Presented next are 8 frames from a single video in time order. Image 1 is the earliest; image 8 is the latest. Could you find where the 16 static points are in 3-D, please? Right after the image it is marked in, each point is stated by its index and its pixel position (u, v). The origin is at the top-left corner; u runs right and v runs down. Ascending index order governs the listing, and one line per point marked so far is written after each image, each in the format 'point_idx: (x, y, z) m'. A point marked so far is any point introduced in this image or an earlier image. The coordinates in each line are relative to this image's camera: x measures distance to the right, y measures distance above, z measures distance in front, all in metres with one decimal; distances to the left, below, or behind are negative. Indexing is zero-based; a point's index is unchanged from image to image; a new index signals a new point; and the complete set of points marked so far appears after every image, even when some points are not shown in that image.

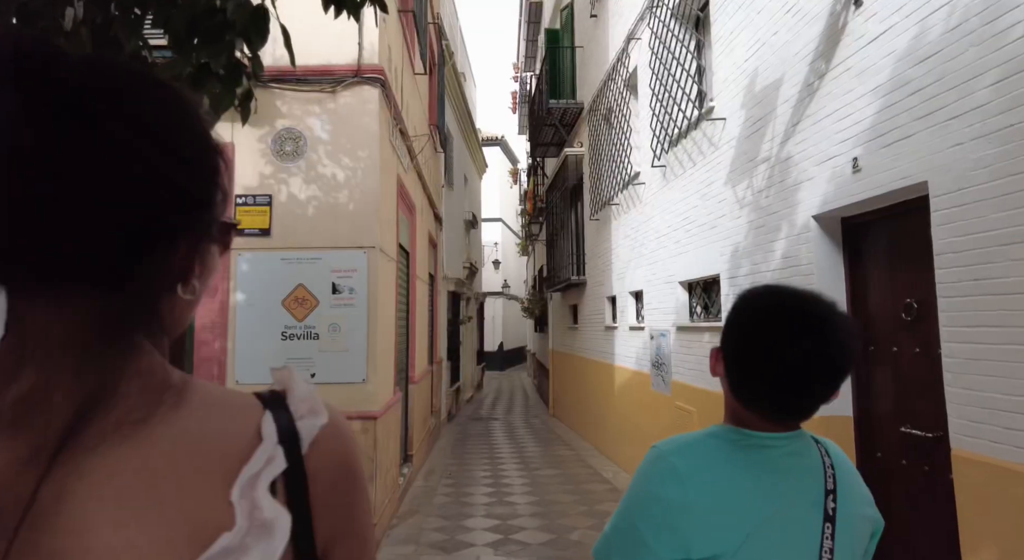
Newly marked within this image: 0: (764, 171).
0: (+1.9, +0.8, +4.6) m
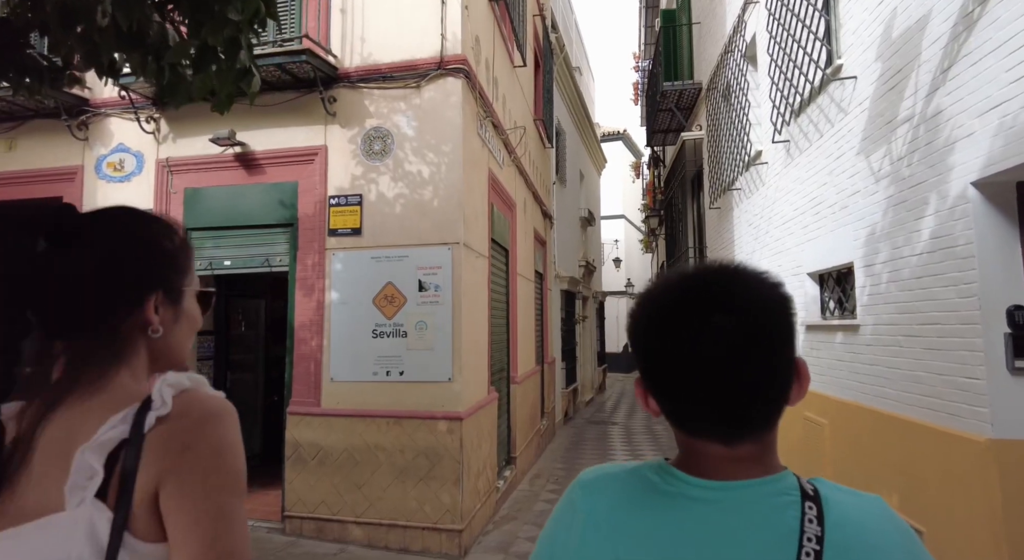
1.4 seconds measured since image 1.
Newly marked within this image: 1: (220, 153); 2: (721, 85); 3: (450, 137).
0: (+2.4, +0.9, +3.7) m
1: (-2.8, +1.2, +5.8) m
2: (+3.0, +2.8, +8.8) m
3: (-0.5, +1.2, +5.3) m
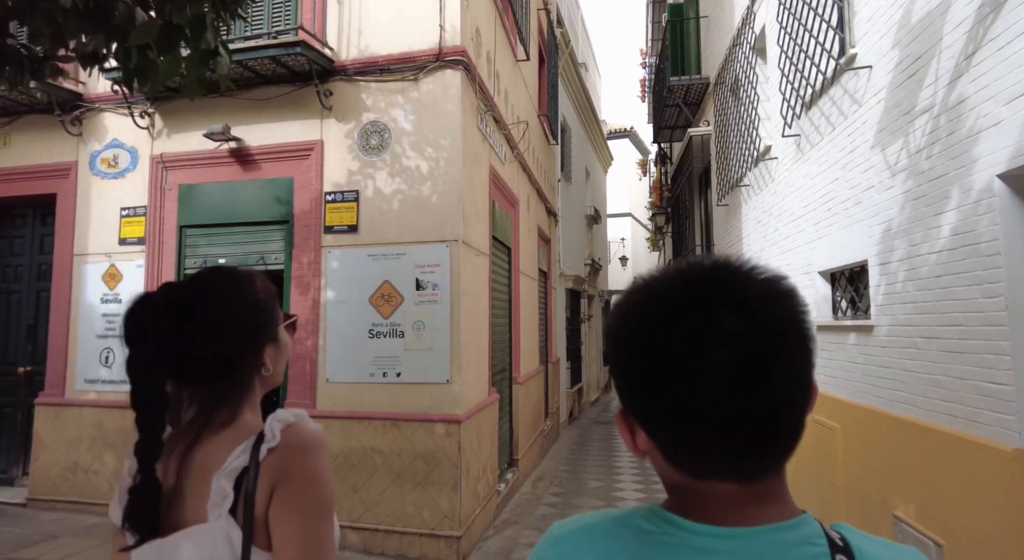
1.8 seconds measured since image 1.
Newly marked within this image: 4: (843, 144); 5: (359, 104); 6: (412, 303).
0: (+2.4, +0.9, +3.5) m
1: (-2.8, +1.2, +5.7) m
2: (+3.1, +2.8, +8.6) m
3: (-0.5, +1.3, +5.1) m
4: (+2.6, +1.1, +4.7) m
5: (-1.3, +1.5, +5.4) m
6: (-0.8, -0.2, +5.1) m
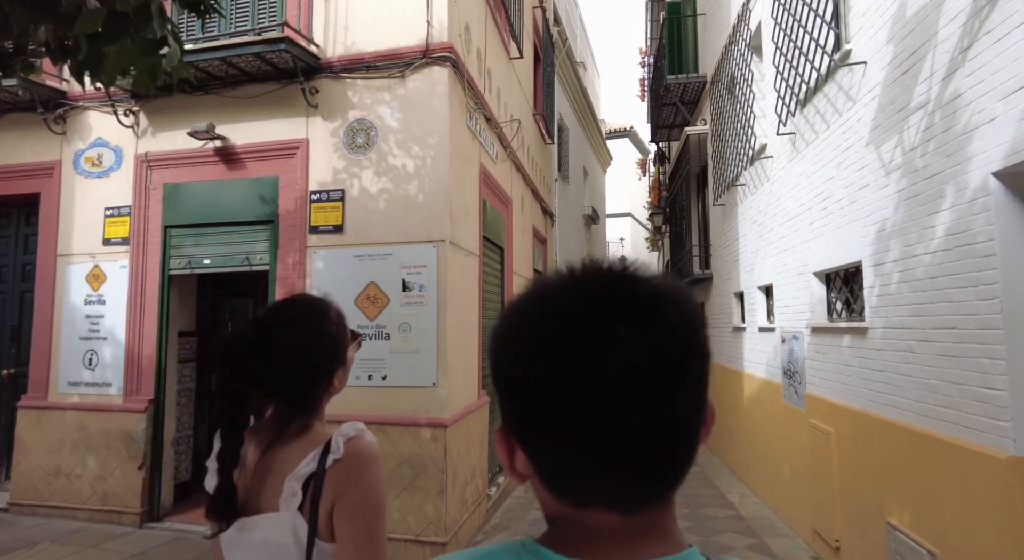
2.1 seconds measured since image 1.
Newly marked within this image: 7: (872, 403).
0: (+2.3, +0.9, +3.4) m
1: (-2.9, +1.2, +5.6) m
2: (+3.0, +2.8, +8.5) m
3: (-0.6, +1.2, +5.0) m
4: (+2.5, +1.0, +4.6) m
5: (-1.4, +1.5, +5.3) m
6: (-0.9, -0.2, +5.0) m
7: (+2.5, -0.8, +4.2) m
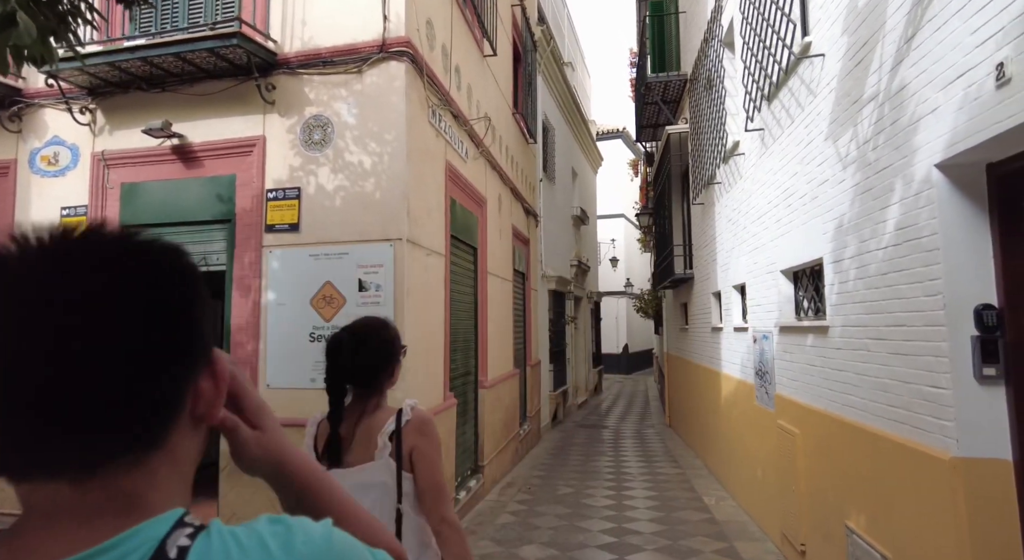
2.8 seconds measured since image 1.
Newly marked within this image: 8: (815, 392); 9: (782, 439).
0: (+2.0, +0.9, +3.3) m
1: (-3.2, +1.2, +5.5) m
2: (+2.6, +2.8, +8.4) m
3: (-1.0, +1.3, +4.9) m
4: (+2.1, +1.1, +4.5) m
5: (-1.8, +1.5, +5.2) m
6: (-1.3, -0.2, +4.9) m
7: (+2.1, -0.8, +4.1) m
8: (+2.2, -0.8, +4.4) m
9: (+2.3, -1.3, +5.1) m
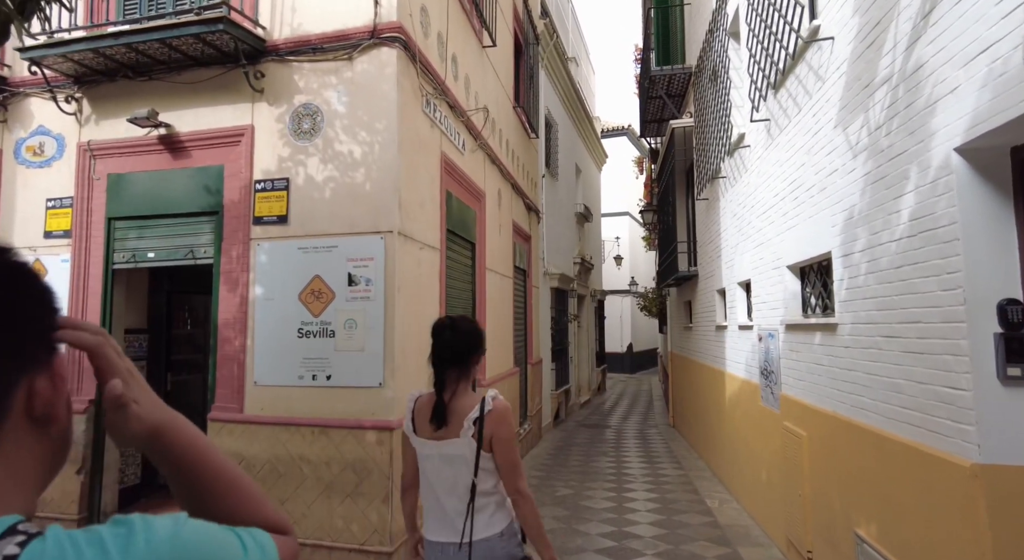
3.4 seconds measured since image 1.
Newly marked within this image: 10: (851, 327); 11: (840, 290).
0: (+1.9, +0.9, +3.1) m
1: (-3.2, +1.3, +5.4) m
2: (+2.6, +2.9, +8.2) m
3: (-1.0, +1.3, +4.8) m
4: (+2.1, +1.1, +4.3) m
5: (-1.8, +1.6, +5.0) m
6: (-1.3, -0.2, +4.7) m
7: (+2.1, -0.8, +3.9) m
8: (+2.1, -0.8, +4.2) m
9: (+2.2, -1.3, +4.9) m
10: (+2.0, -0.3, +3.7) m
11: (+2.0, -0.1, +3.8) m
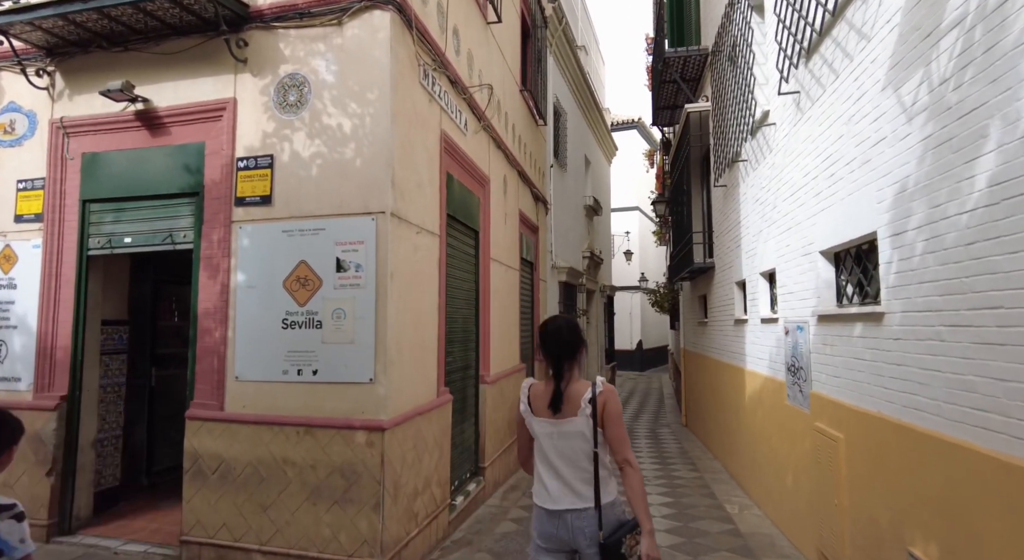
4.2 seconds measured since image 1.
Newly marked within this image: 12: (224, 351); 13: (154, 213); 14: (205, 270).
0: (+1.9, +1.0, +2.7) m
1: (-3.2, +1.4, +5.0) m
2: (+2.7, +3.0, +7.8) m
3: (-1.0, +1.4, +4.3) m
4: (+2.1, +1.2, +3.9) m
5: (-1.8, +1.7, +4.6) m
6: (-1.3, 0.0, +4.3) m
7: (+2.1, -0.7, +3.4) m
8: (+2.2, -0.7, +3.7) m
9: (+2.3, -1.2, +4.5) m
10: (+2.0, -0.2, +3.2) m
11: (+2.1, 0.0, +3.4) m
12: (-2.1, -0.5, +4.5) m
13: (-2.9, +0.5, +4.9) m
14: (-2.3, +0.1, +4.6) m
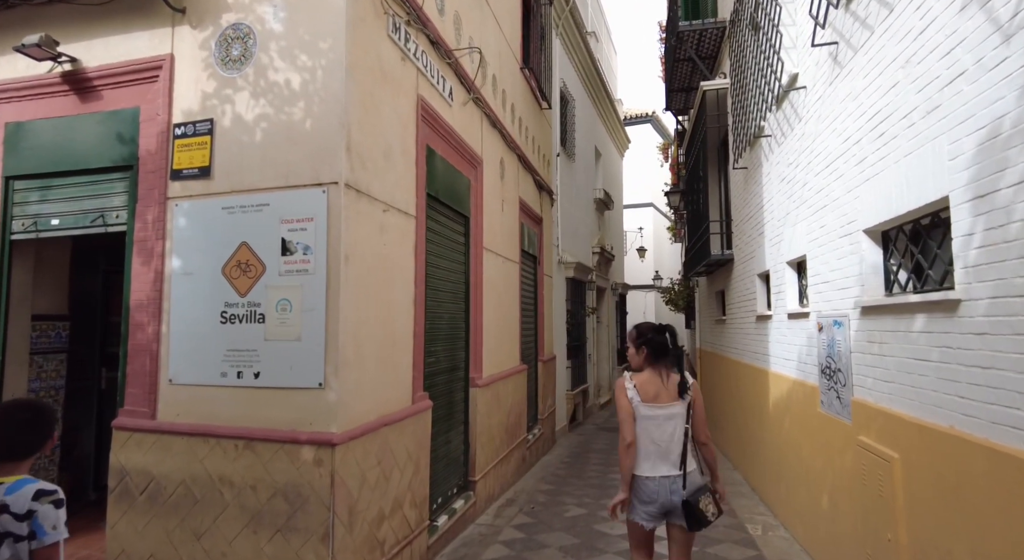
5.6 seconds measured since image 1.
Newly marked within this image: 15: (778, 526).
0: (+1.8, +1.1, +1.9) m
1: (-3.3, +1.5, +4.3) m
2: (+2.7, +3.1, +7.0) m
3: (-1.1, +1.5, +3.6) m
4: (+2.0, +1.3, +3.1) m
5: (-1.9, +1.8, +3.9) m
6: (-1.4, 0.0, +3.6) m
7: (+2.0, -0.6, +2.6) m
8: (+2.0, -0.6, +3.0) m
9: (+2.1, -1.1, +3.7) m
10: (+1.9, -0.1, +2.4) m
11: (+1.9, +0.1, +2.6) m
12: (-2.2, -0.4, +3.8) m
13: (-3.0, +0.6, +4.3) m
14: (-2.4, +0.2, +3.9) m
15: (+2.5, -2.3, +5.8) m
